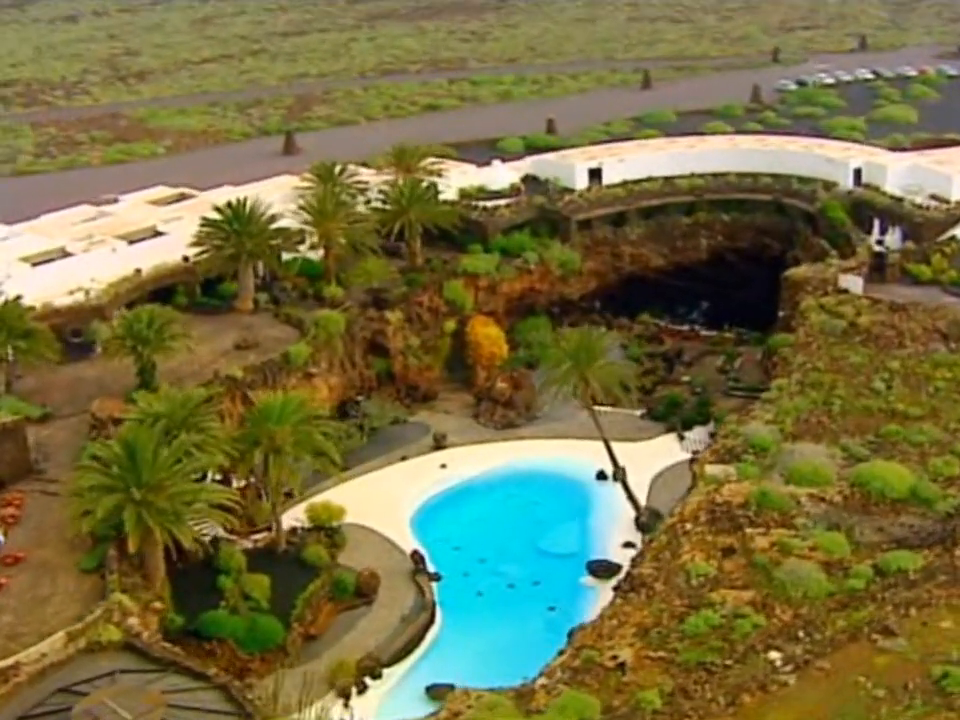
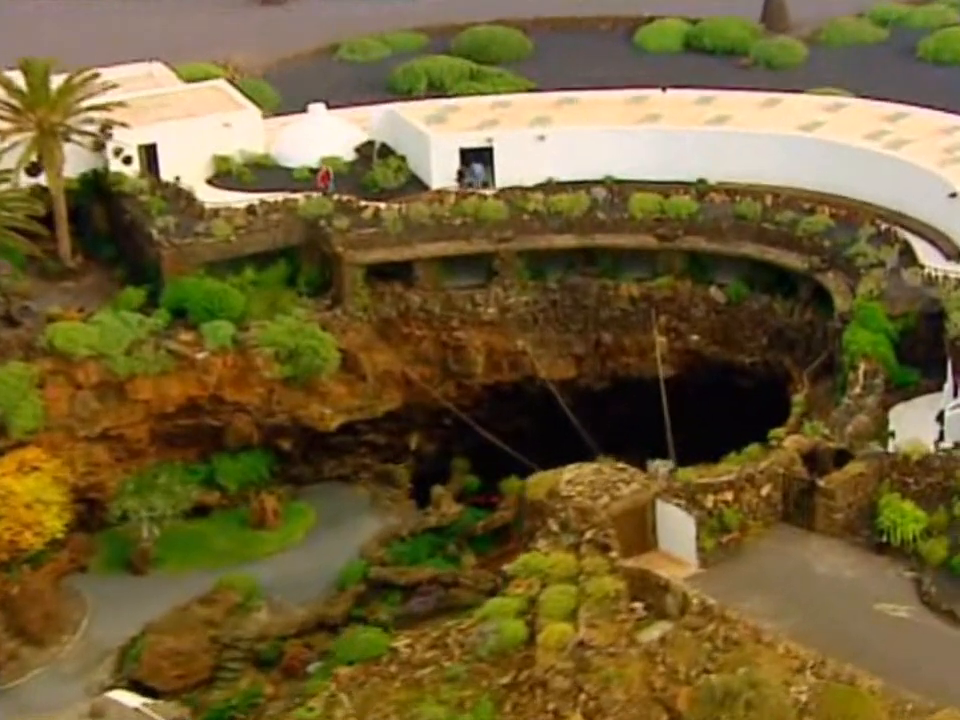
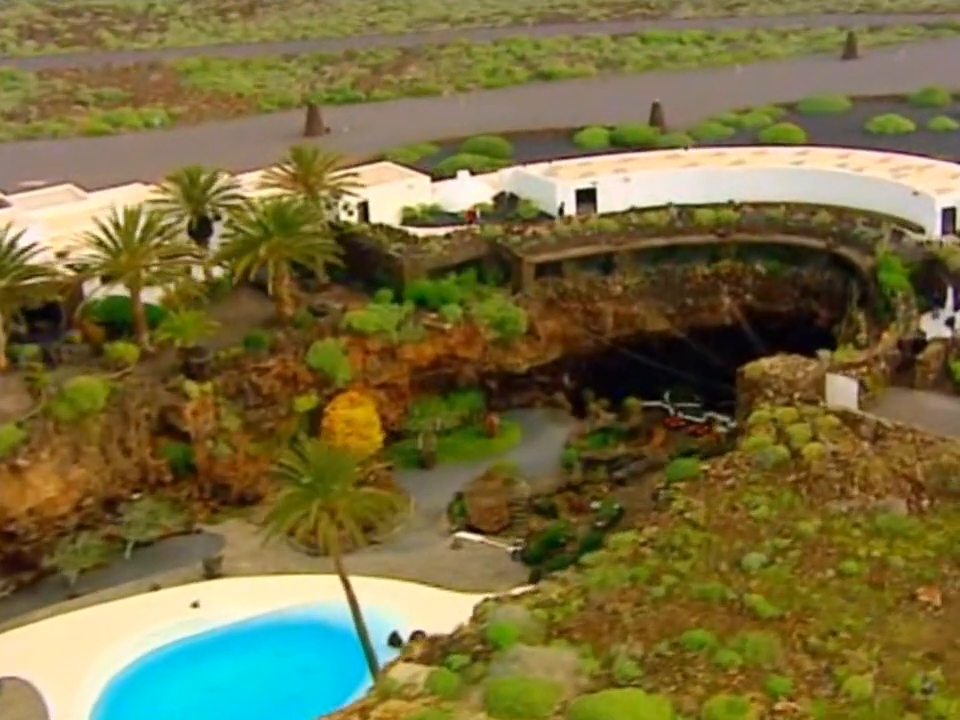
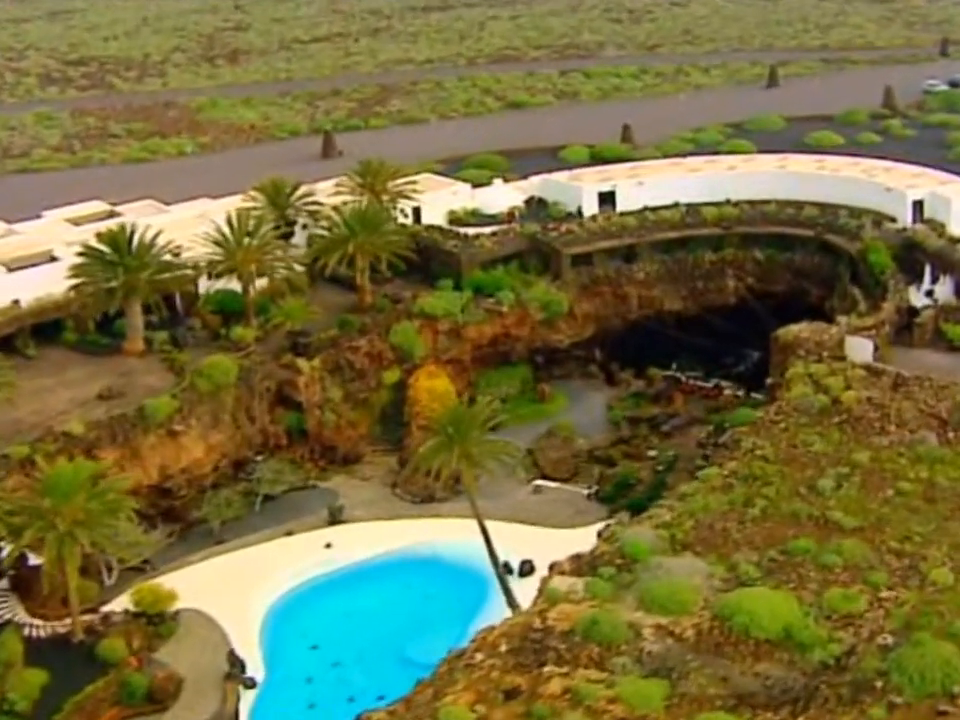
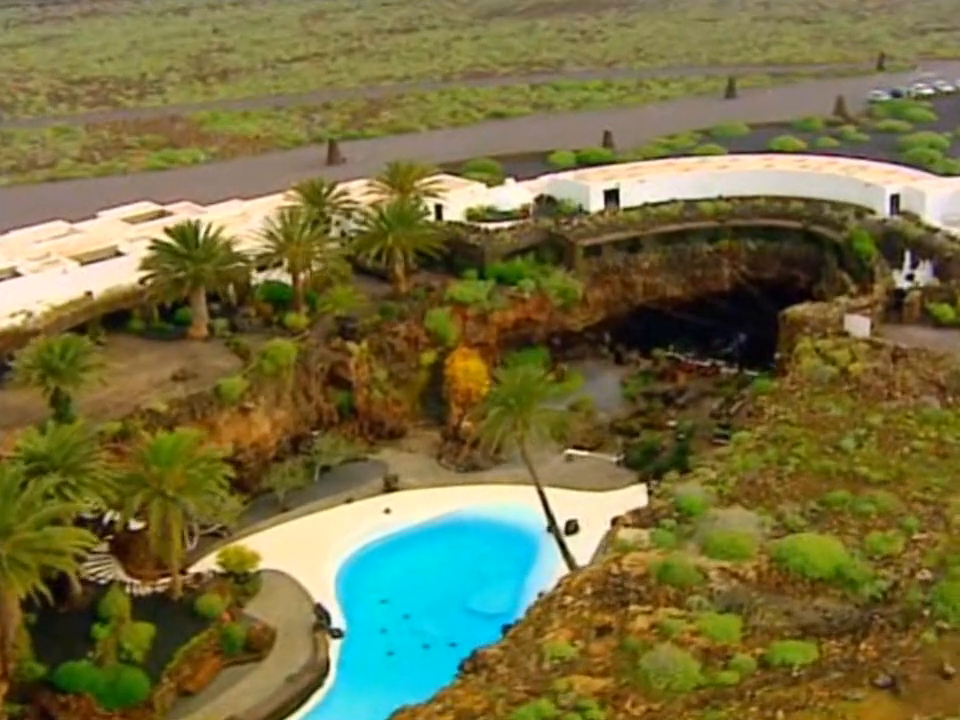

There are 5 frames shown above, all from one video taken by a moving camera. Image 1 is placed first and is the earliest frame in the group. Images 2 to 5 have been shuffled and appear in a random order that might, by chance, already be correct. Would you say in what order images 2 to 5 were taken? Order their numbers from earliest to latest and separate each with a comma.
5, 4, 3, 2
